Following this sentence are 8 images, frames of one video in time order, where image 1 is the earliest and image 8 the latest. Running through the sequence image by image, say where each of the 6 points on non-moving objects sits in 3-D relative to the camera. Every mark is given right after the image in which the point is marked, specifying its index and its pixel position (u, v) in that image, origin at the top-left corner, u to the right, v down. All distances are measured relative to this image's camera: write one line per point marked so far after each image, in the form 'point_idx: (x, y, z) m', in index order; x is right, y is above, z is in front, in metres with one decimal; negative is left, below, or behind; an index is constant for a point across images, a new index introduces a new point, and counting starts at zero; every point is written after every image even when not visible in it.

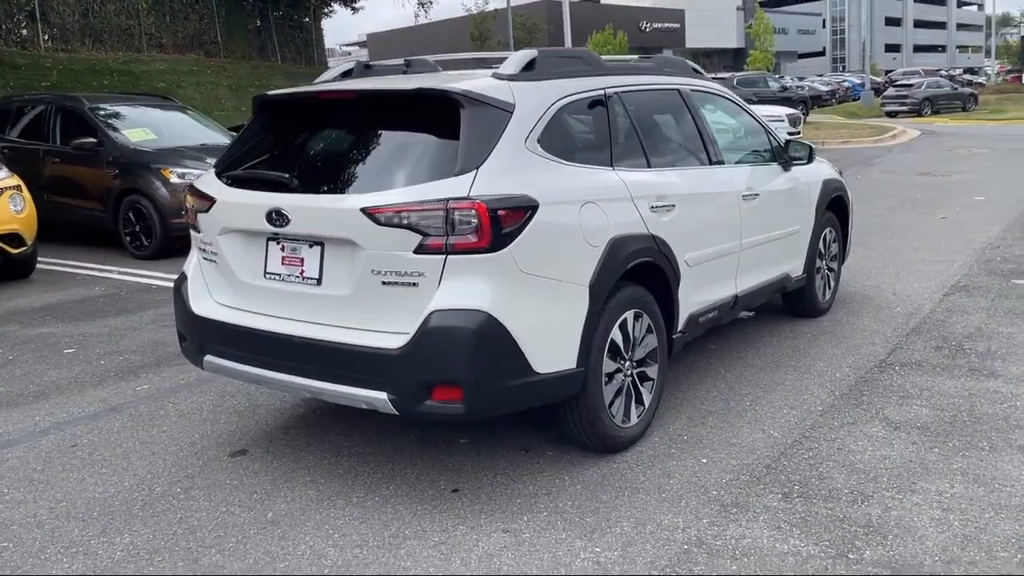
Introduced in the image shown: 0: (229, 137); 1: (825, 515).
0: (-4.0, +2.1, +12.1) m
1: (+1.3, -0.9, +3.6) m
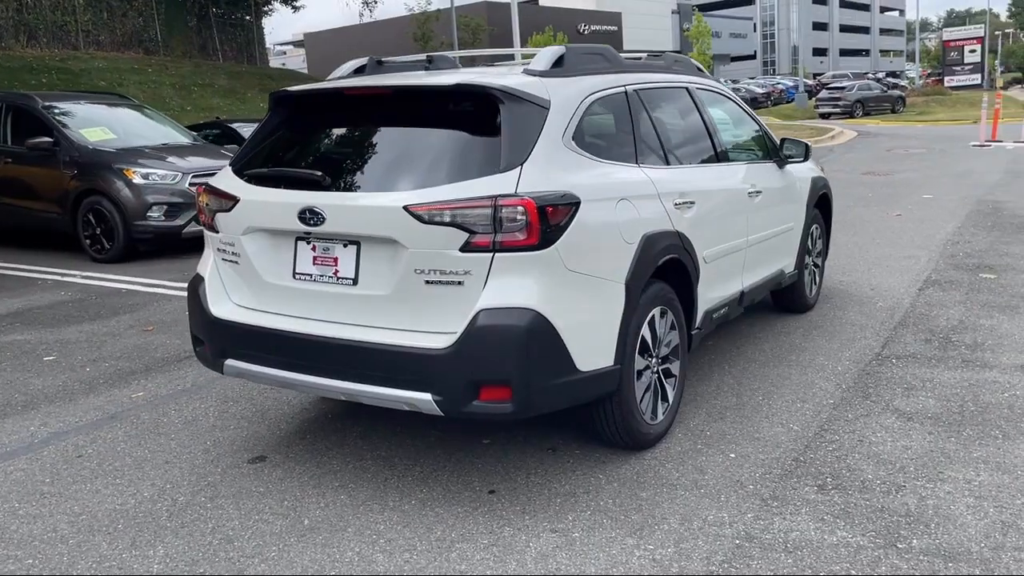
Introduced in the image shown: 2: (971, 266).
0: (-4.4, +2.1, +11.8) m
1: (+1.5, -0.9, +3.6) m
2: (+4.7, +0.2, +8.9) m
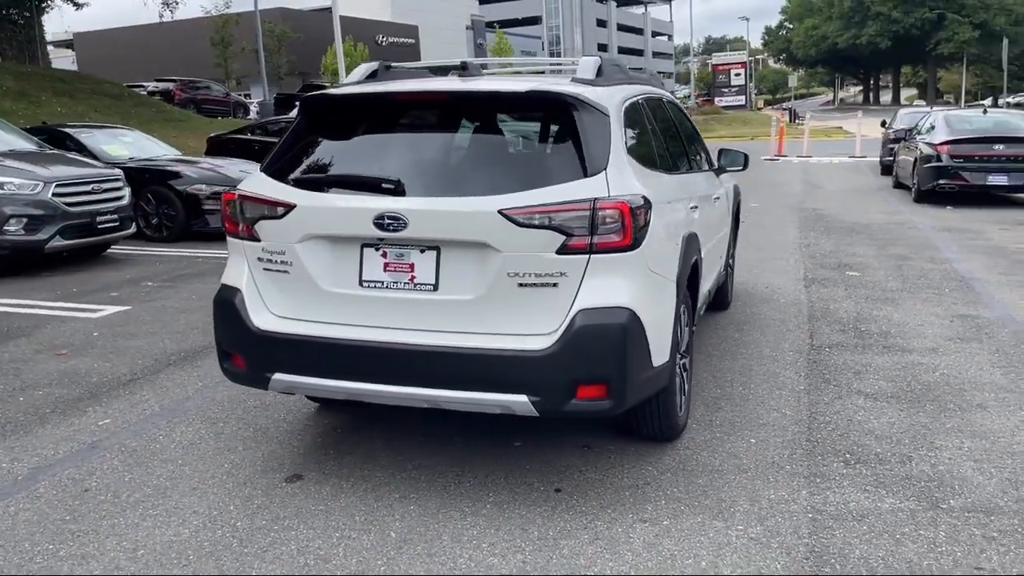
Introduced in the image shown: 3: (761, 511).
0: (-5.9, +1.8, +10.7) m
1: (+1.8, -0.9, +4.1) m
2: (+3.7, +0.3, +9.9) m
3: (+1.1, -1.0, +3.7) m
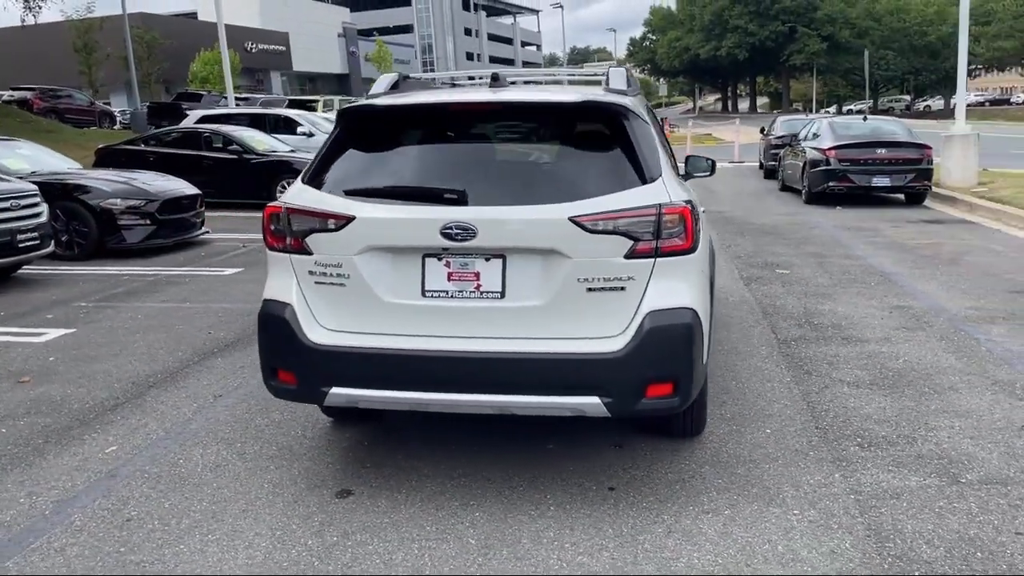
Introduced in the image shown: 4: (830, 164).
0: (-6.6, +1.5, +9.9) m
1: (+2.0, -0.8, +4.4) m
2: (+3.0, +0.3, +10.5) m
3: (+1.3, -0.9, +3.9) m
4: (+6.4, +2.5, +17.4) m
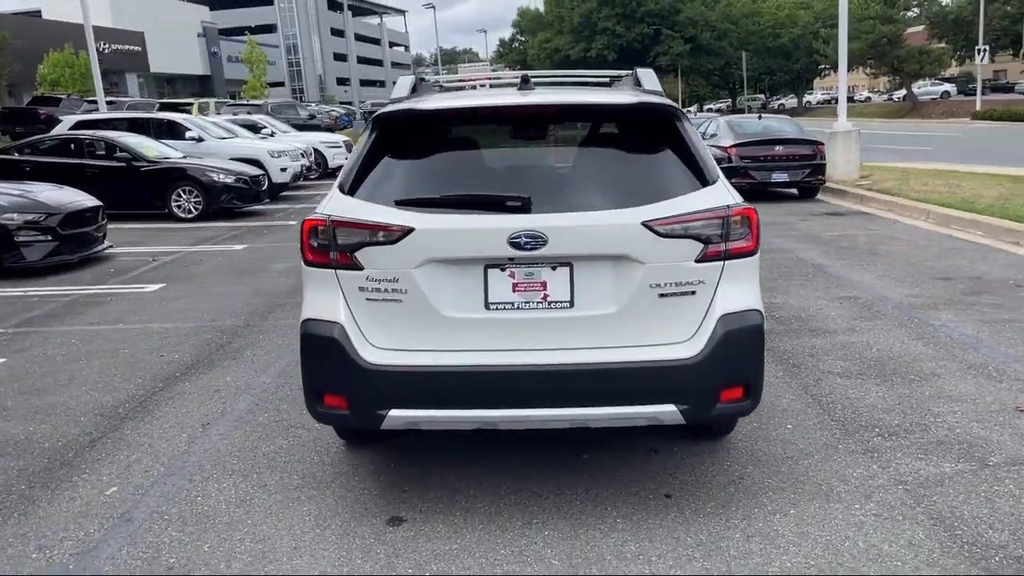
0: (-7.2, +1.2, +8.8) m
1: (+2.2, -0.8, +4.6) m
2: (+2.3, +0.3, +10.7) m
3: (+1.6, -0.9, +4.0) m
4: (+4.5, +2.6, +18.1) m
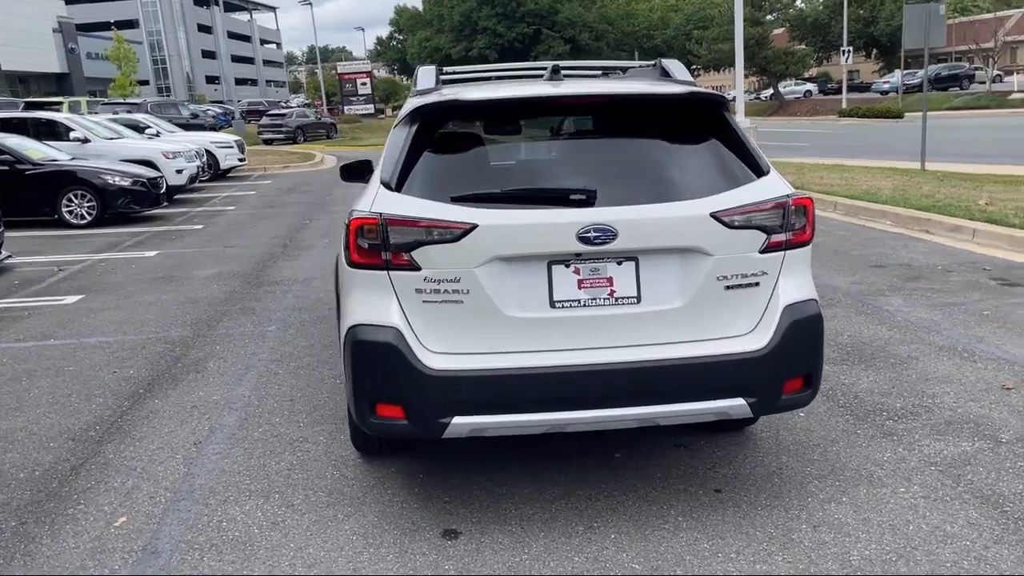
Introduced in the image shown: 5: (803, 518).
0: (-7.6, +1.0, +7.7) m
1: (+2.3, -0.7, +4.7) m
2: (+1.6, +0.4, +10.8) m
3: (+1.8, -0.9, +4.1) m
4: (+2.8, +2.7, +18.4) m
5: (+1.2, -1.0, +3.7) m
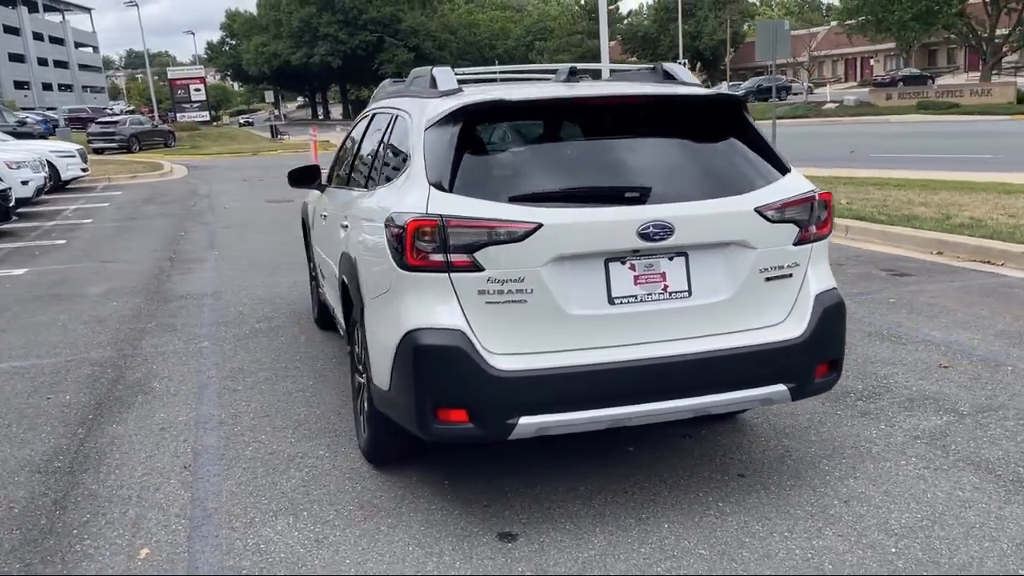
0: (-8.0, +0.7, +6.3) m
1: (+2.3, -0.7, +5.1) m
2: (+0.4, +0.4, +11.0) m
3: (+1.9, -0.8, +4.4) m
4: (+0.2, +2.7, +18.7) m
5: (+1.4, -0.9, +3.9) m
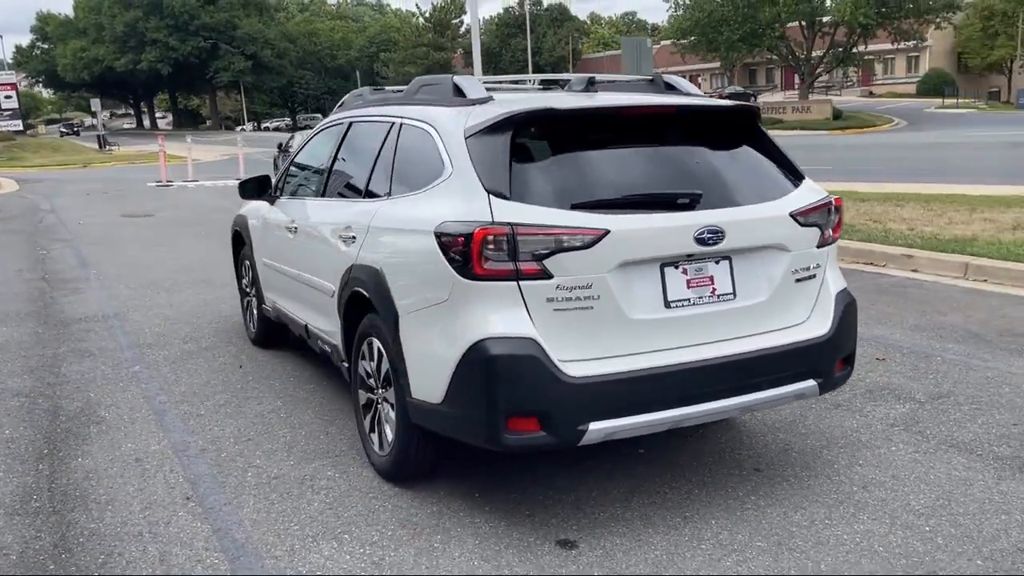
0: (-8.2, +0.4, +4.9) m
1: (+2.2, -0.7, +5.5) m
2: (-0.7, +0.2, +11.0) m
3: (+2.0, -0.8, +4.7) m
4: (-2.3, +2.4, +18.5) m
5: (+1.6, -0.9, +4.1) m
